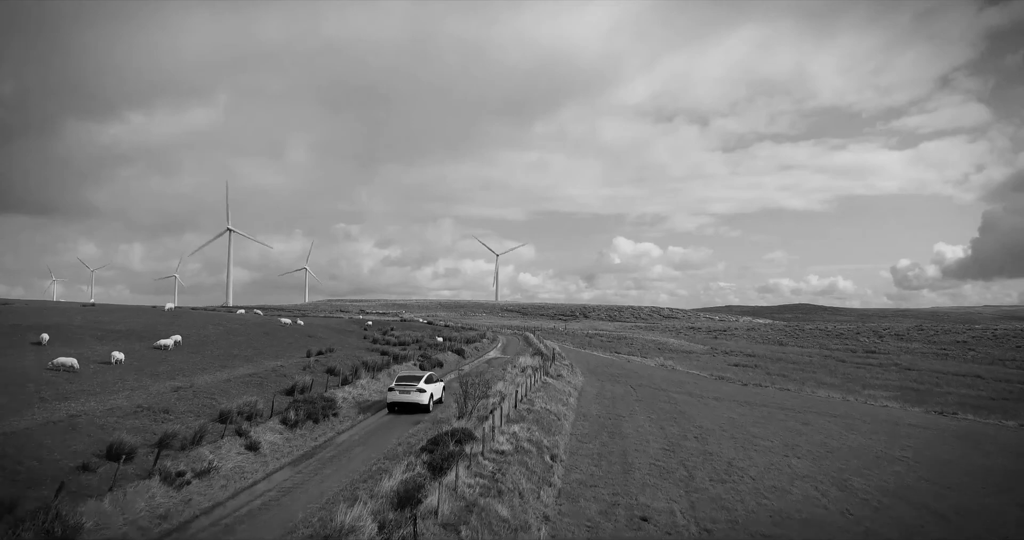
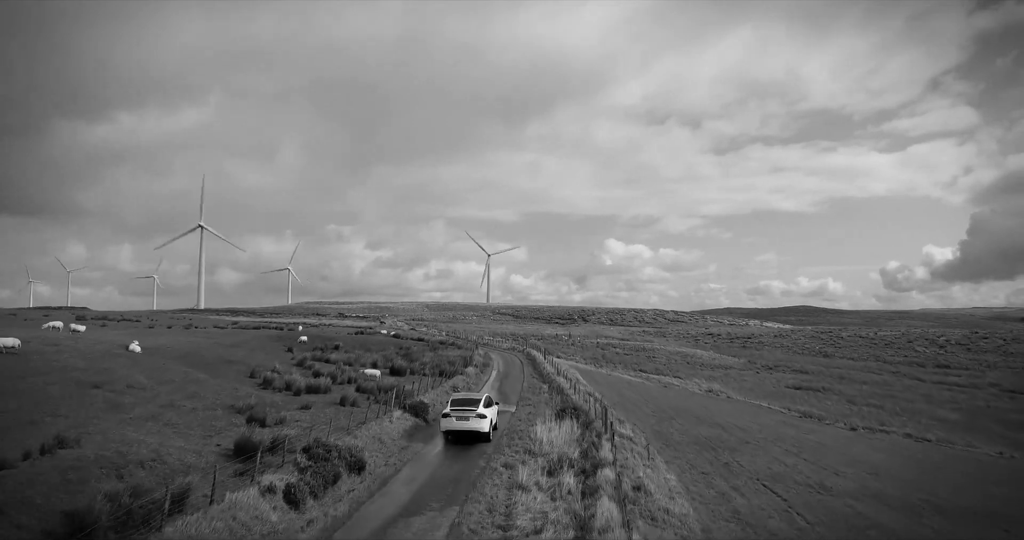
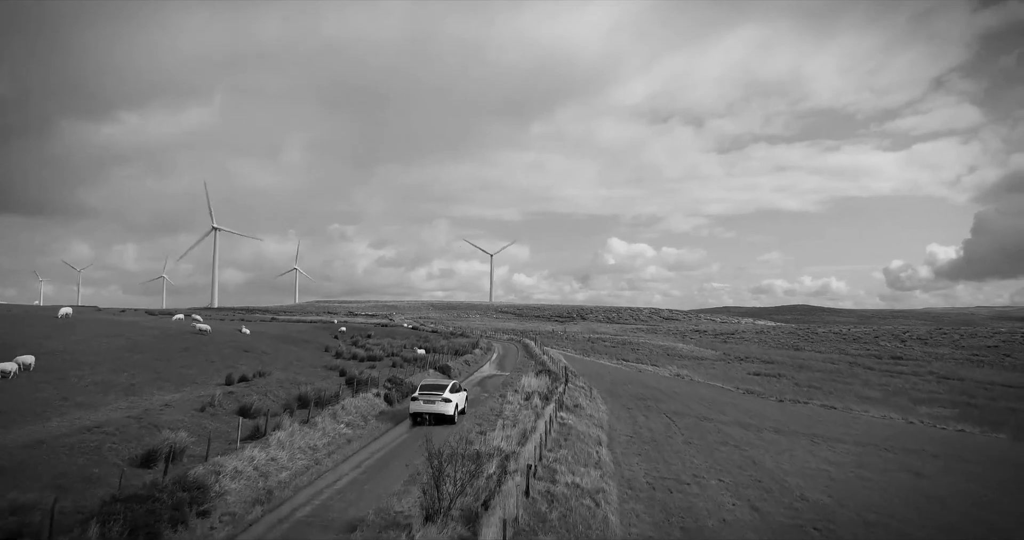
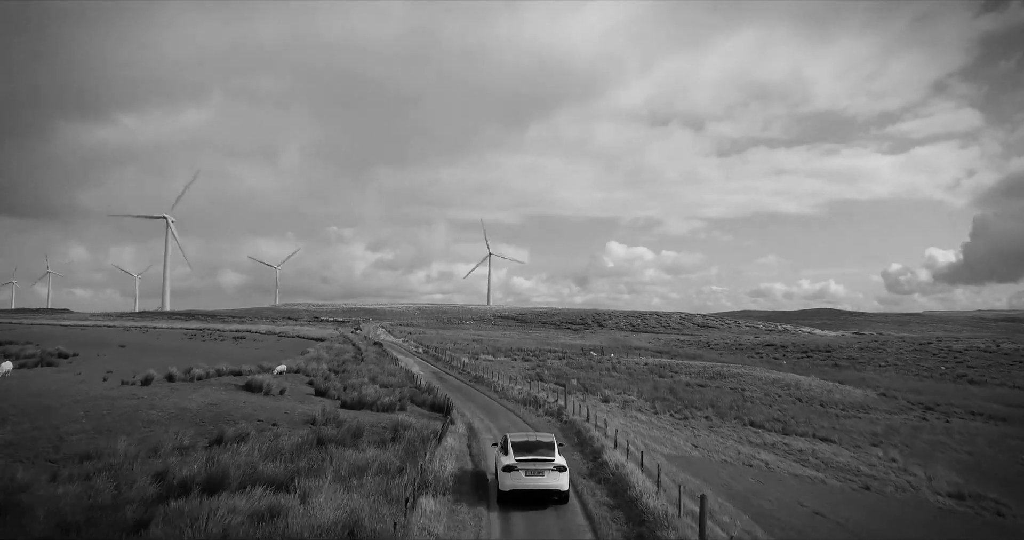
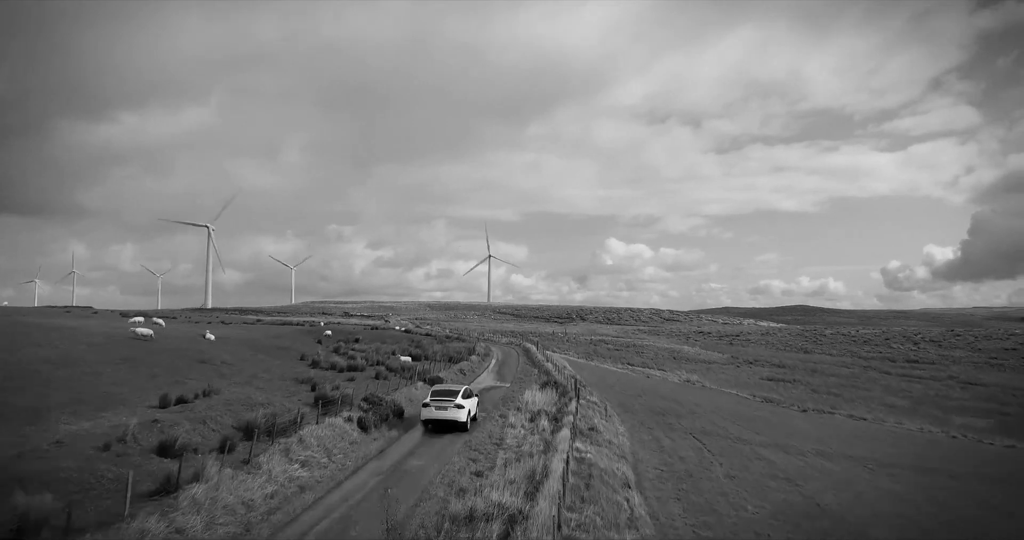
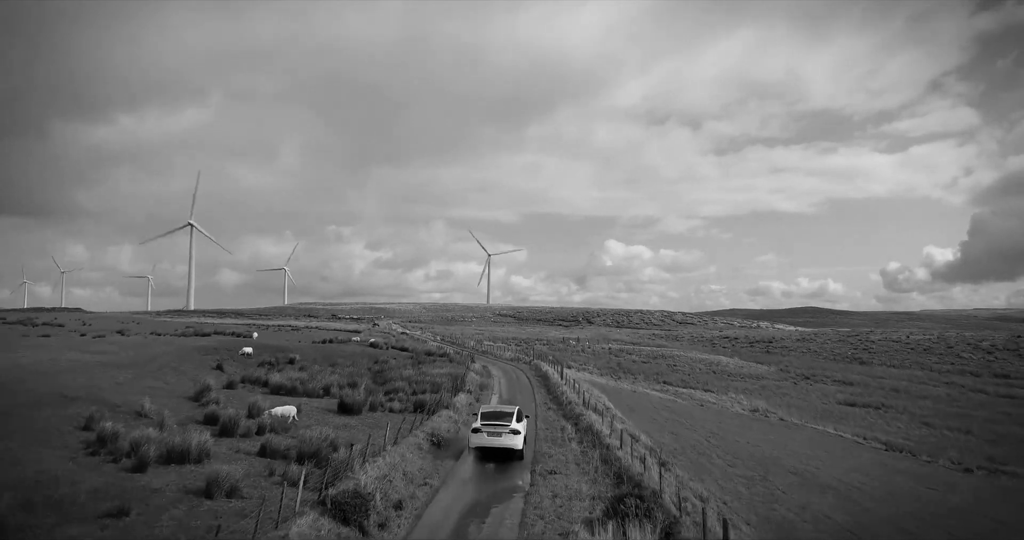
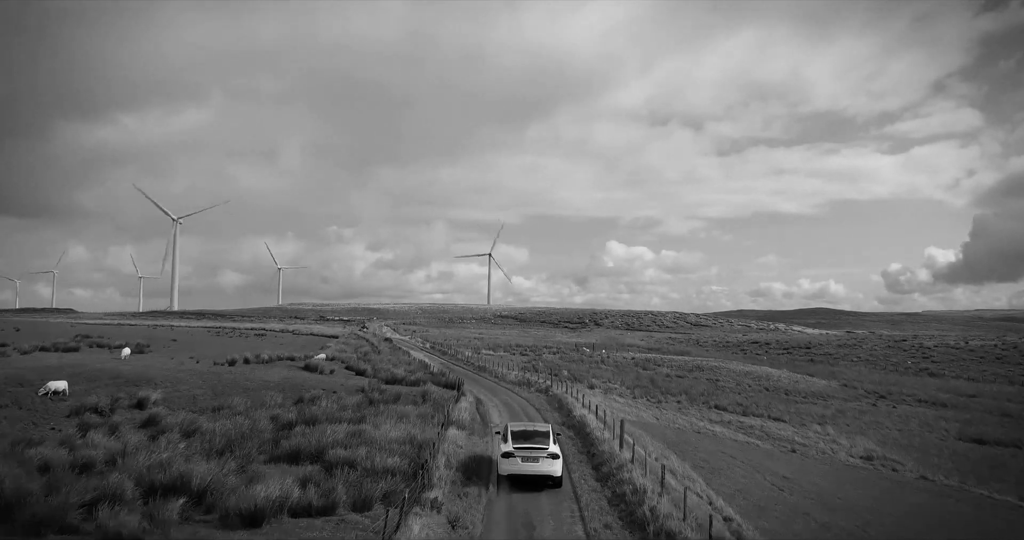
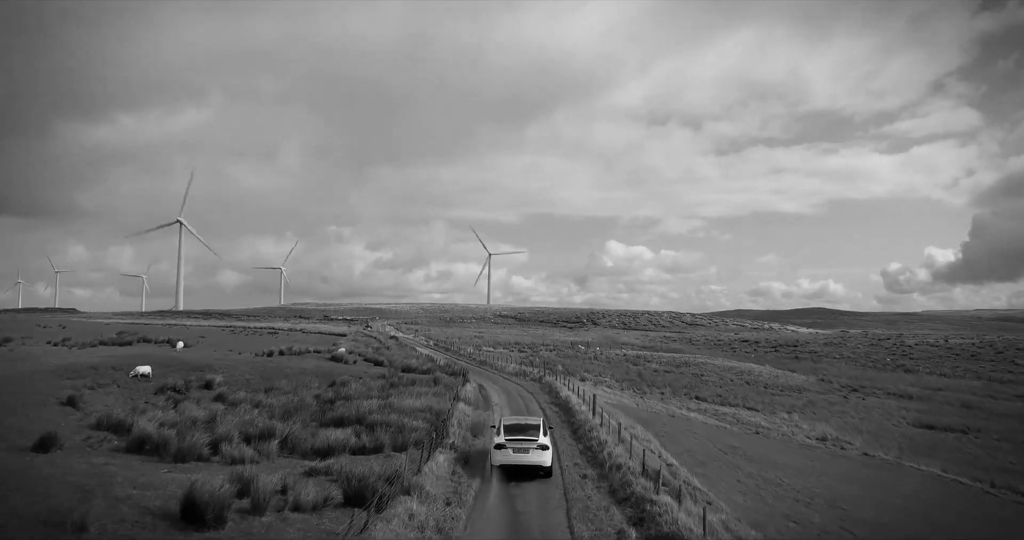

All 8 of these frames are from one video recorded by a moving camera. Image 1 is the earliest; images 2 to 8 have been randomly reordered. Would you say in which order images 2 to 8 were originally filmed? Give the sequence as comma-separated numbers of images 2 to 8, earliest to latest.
3, 5, 2, 6, 8, 7, 4
